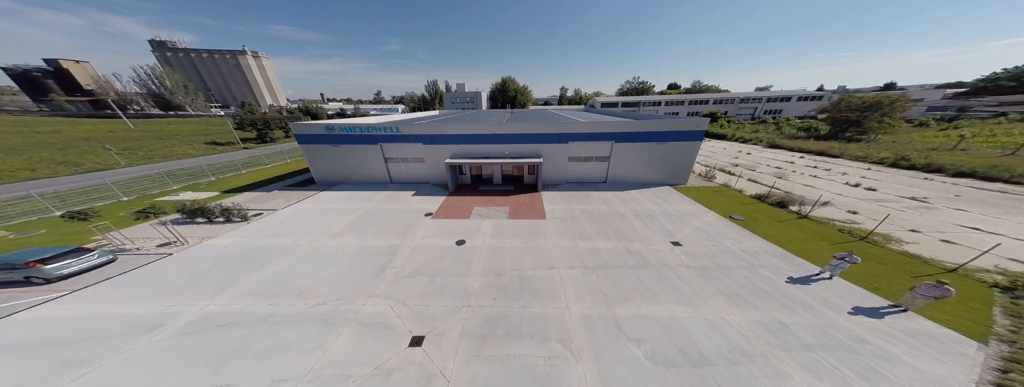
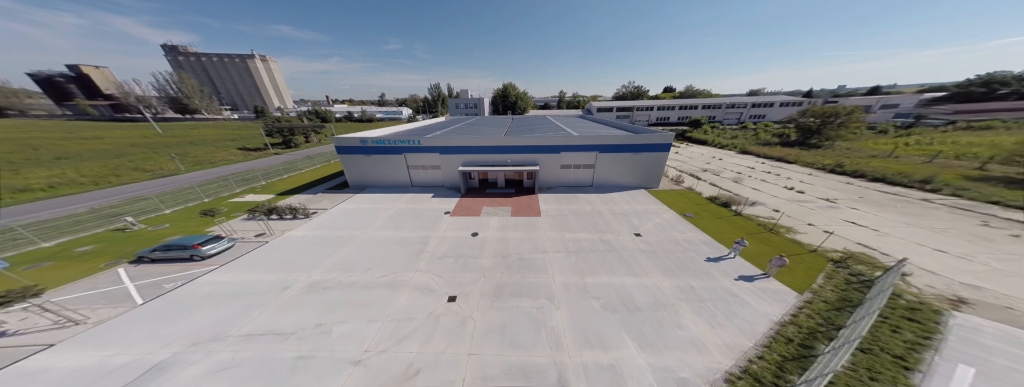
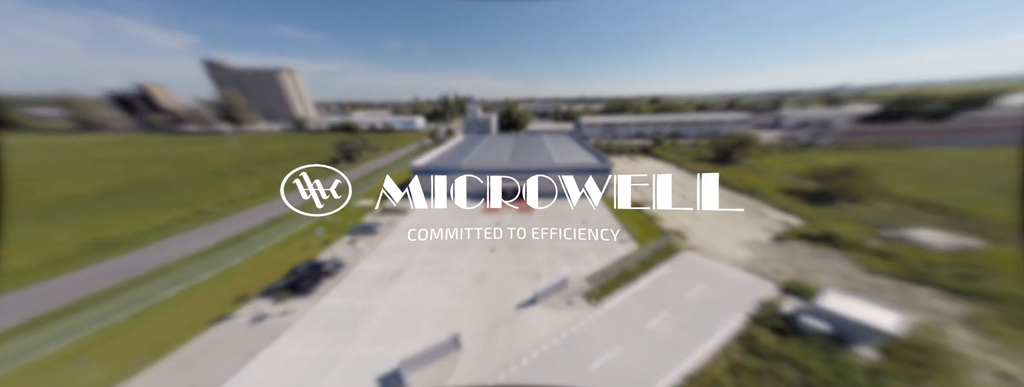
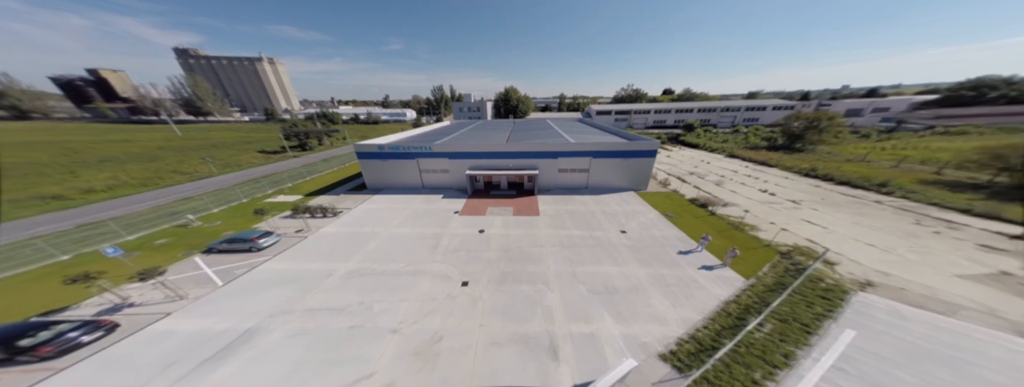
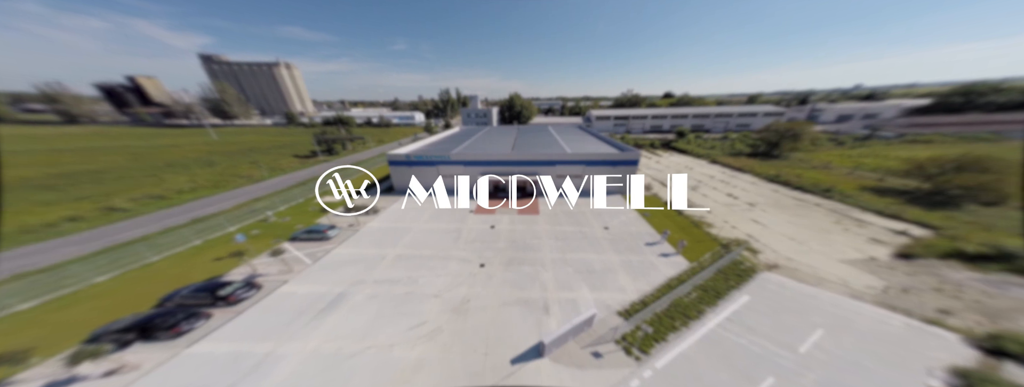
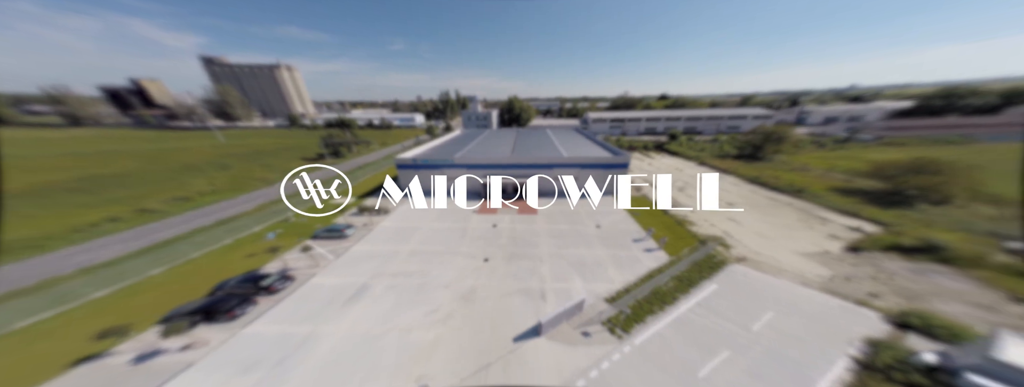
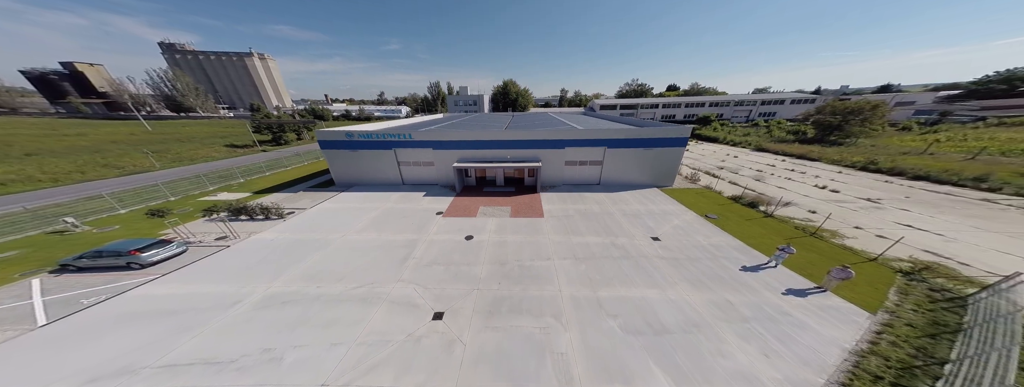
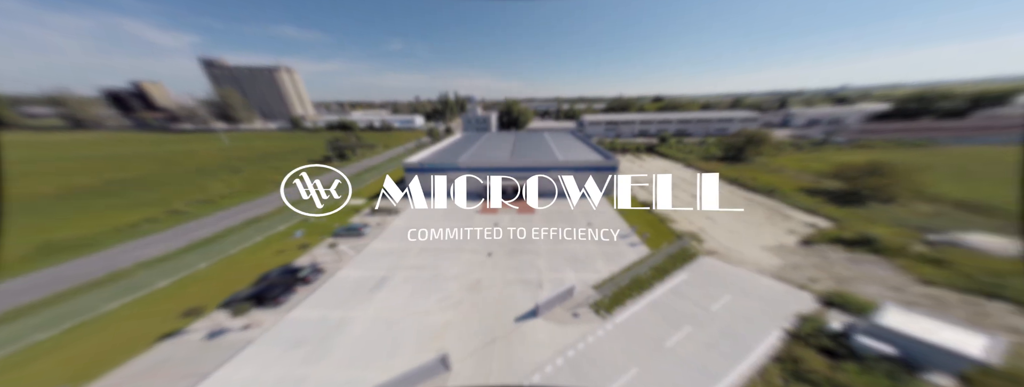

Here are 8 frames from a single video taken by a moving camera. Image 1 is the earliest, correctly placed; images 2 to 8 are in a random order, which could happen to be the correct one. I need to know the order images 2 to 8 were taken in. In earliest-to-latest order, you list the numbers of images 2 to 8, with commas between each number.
7, 2, 4, 5, 6, 8, 3
